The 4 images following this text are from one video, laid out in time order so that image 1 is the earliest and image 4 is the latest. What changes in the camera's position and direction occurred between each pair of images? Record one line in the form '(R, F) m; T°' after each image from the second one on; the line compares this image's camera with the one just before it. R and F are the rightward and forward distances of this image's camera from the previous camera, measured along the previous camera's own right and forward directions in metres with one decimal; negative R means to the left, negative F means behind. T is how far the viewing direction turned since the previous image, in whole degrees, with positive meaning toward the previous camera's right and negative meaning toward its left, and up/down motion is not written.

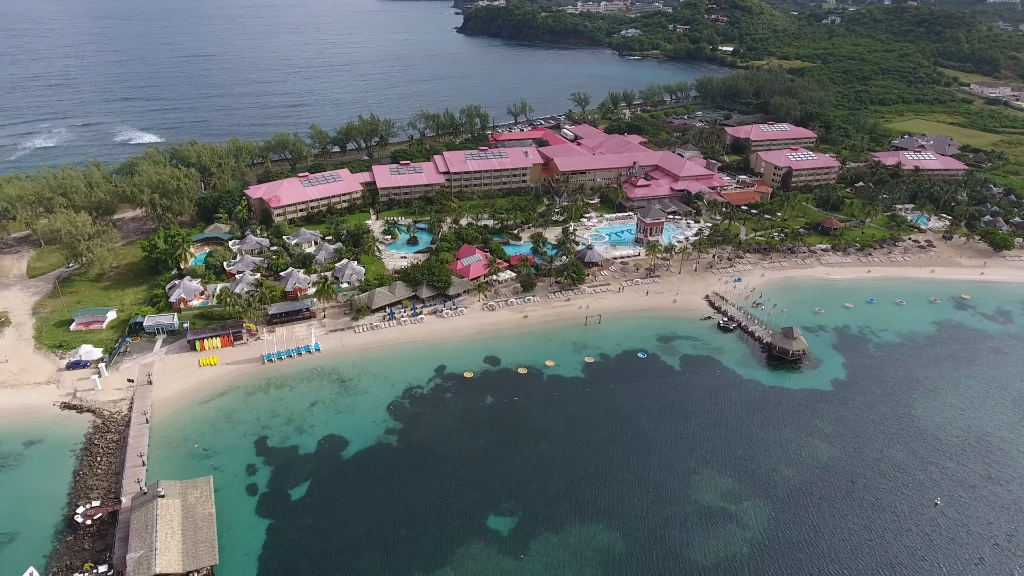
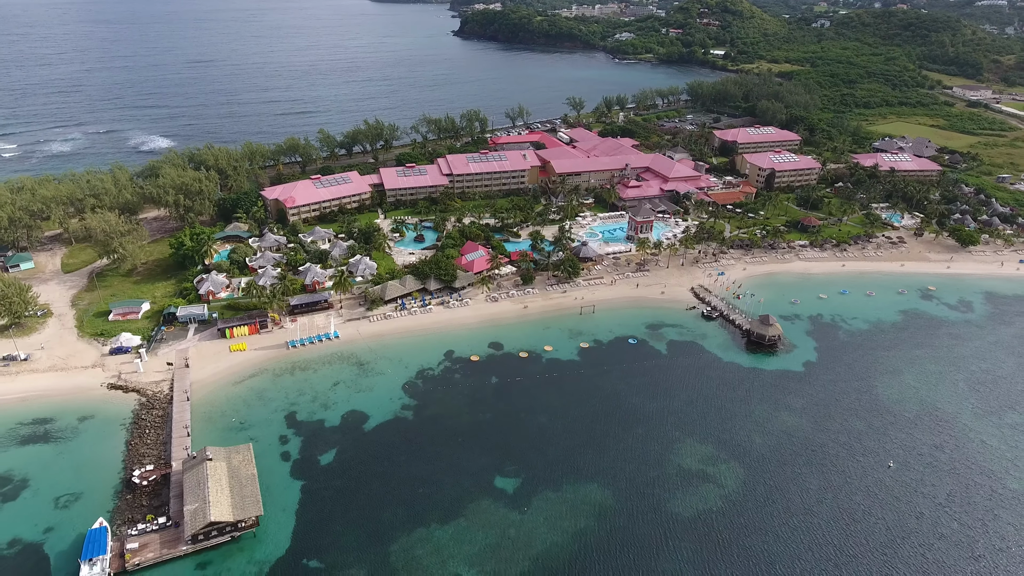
(-0.6, -6.3) m; 0°
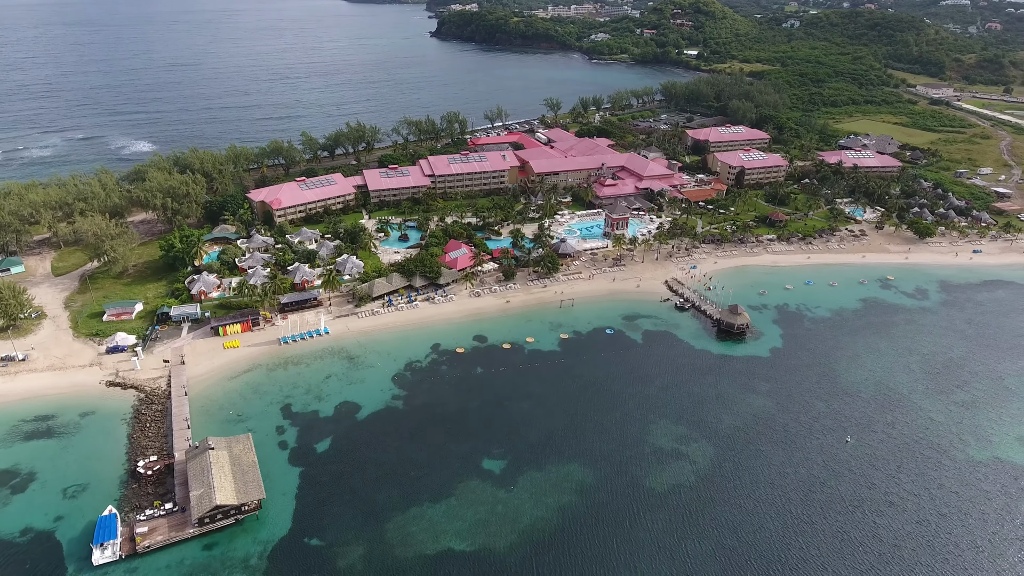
(-0.3, -3.4) m; +2°
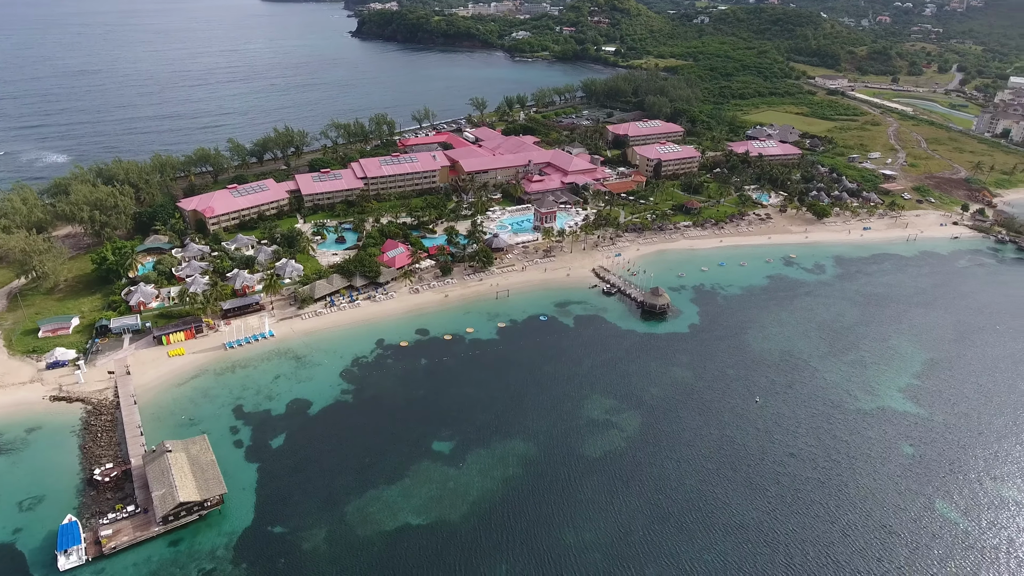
(-0.4, -4.6) m; +6°
